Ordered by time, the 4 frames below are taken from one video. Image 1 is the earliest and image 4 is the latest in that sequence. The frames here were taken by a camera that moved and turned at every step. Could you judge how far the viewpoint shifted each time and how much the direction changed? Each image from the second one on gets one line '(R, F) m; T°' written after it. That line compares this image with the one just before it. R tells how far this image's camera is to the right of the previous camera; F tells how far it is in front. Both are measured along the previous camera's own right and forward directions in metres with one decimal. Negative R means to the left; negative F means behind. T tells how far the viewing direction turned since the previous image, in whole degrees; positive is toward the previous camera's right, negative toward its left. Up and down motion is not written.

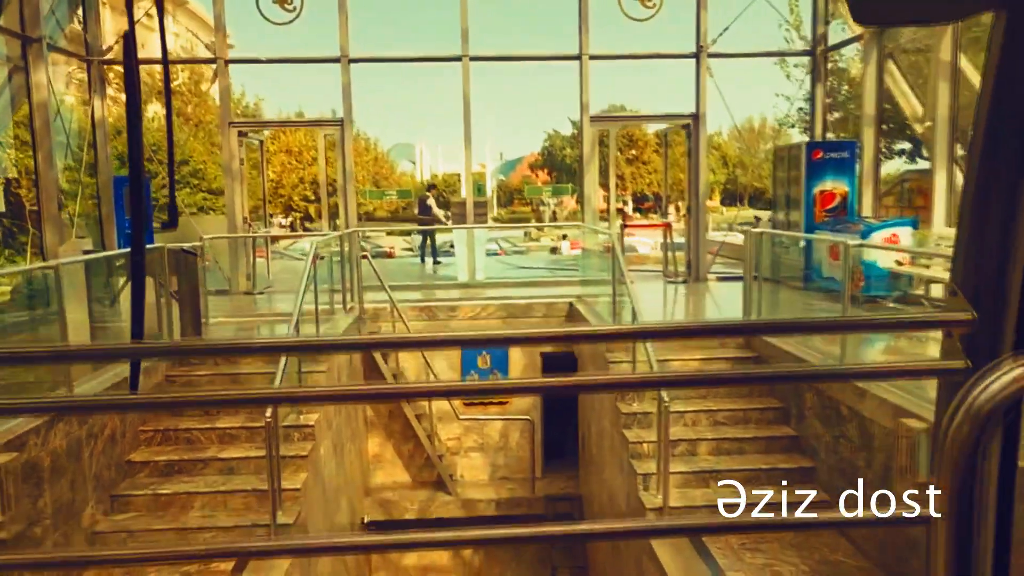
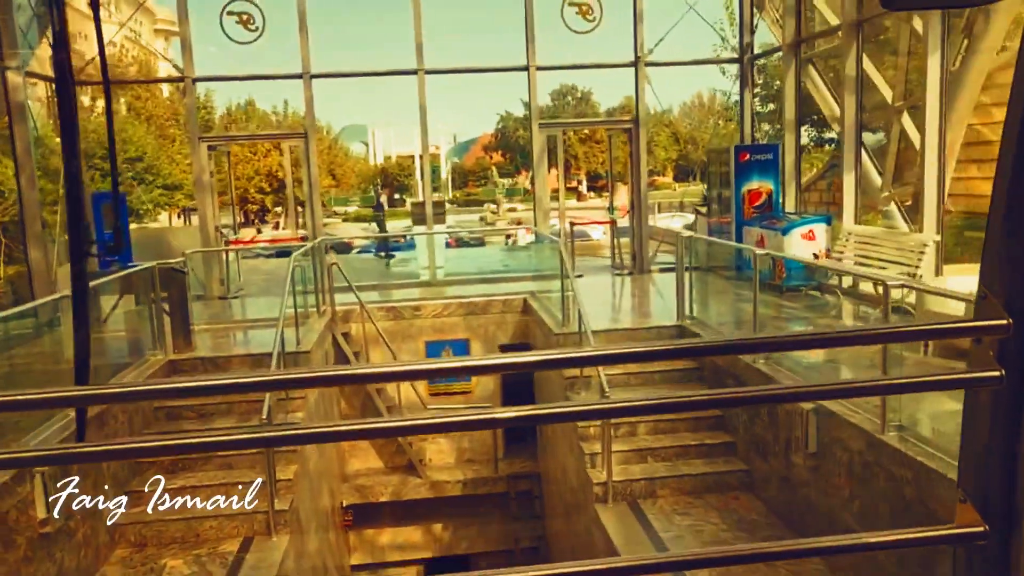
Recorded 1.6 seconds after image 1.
(0.0, -0.8) m; +3°
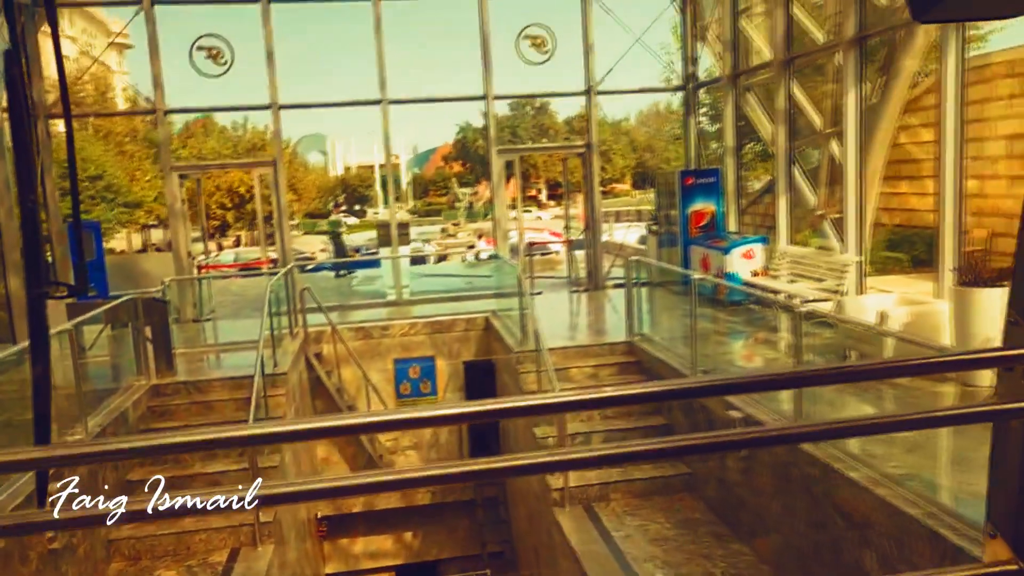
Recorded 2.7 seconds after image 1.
(0.0, -0.6) m; +3°
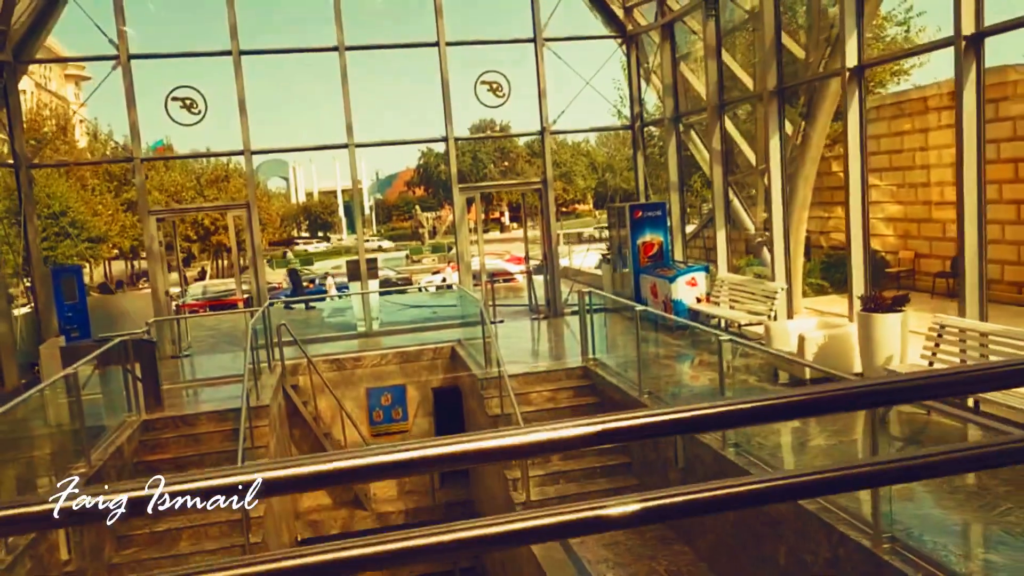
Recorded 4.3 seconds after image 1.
(0.0, -0.7) m; +2°
